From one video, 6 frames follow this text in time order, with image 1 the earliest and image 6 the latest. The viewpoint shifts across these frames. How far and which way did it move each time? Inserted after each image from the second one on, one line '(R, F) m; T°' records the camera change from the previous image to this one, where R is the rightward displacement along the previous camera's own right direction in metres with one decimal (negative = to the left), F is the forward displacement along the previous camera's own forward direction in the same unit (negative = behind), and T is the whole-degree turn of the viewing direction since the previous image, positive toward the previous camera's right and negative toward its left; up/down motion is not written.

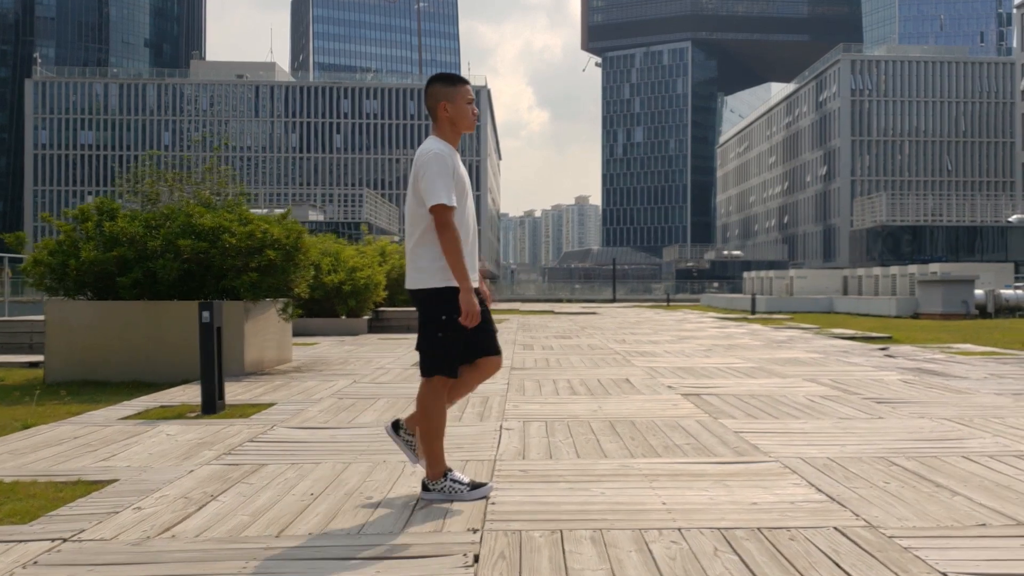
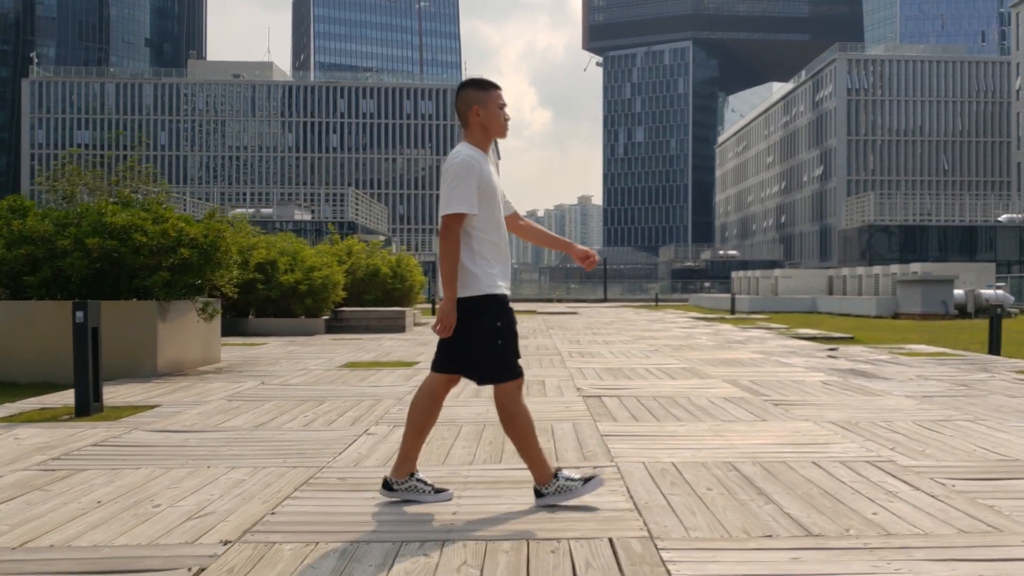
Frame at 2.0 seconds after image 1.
(+0.9, +0.2) m; 0°
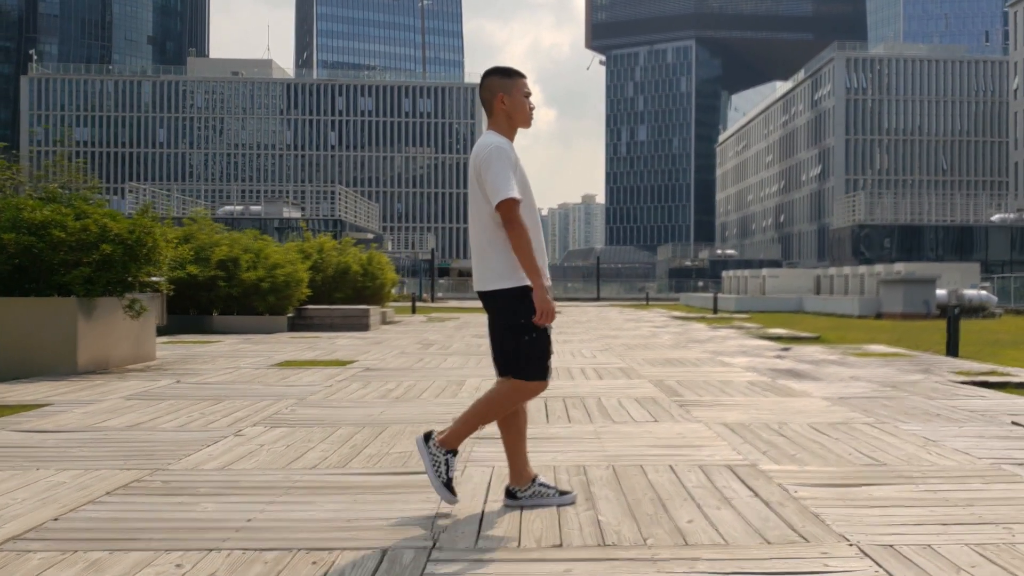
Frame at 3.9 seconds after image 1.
(+0.8, +0.2) m; 0°
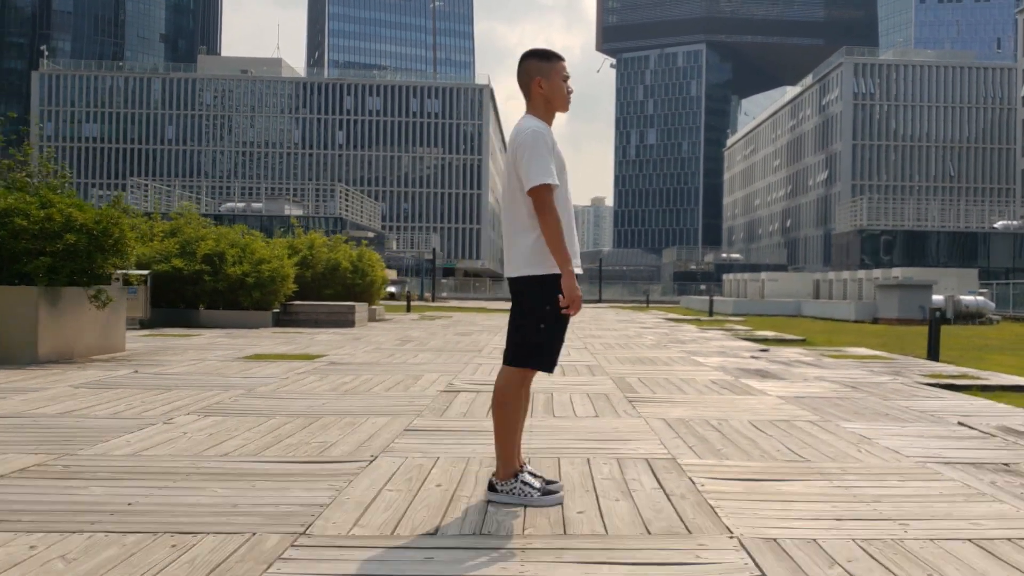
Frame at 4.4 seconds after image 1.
(+0.5, +0.1) m; 0°
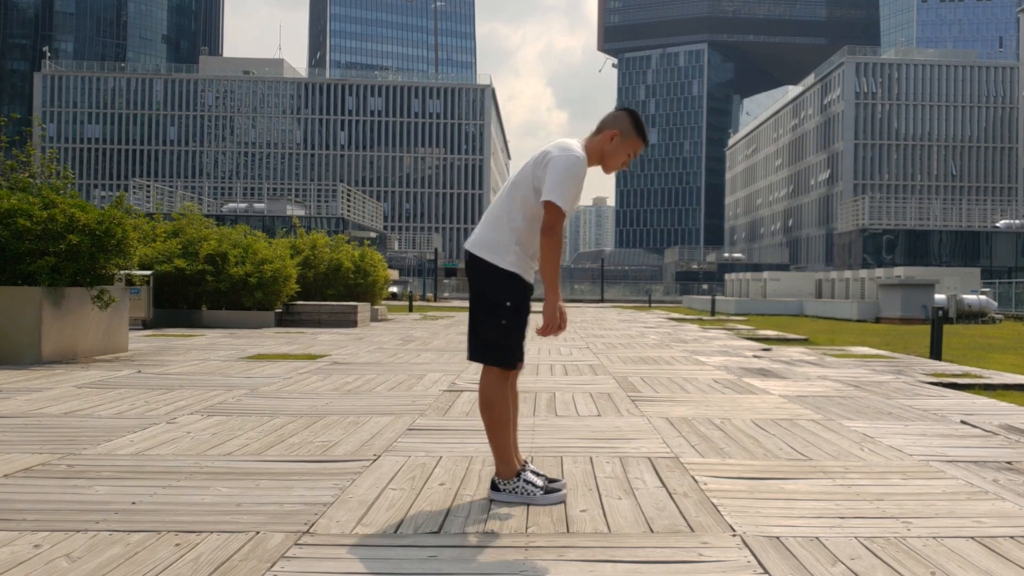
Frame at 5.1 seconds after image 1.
(0.0, 0.0) m; 0°
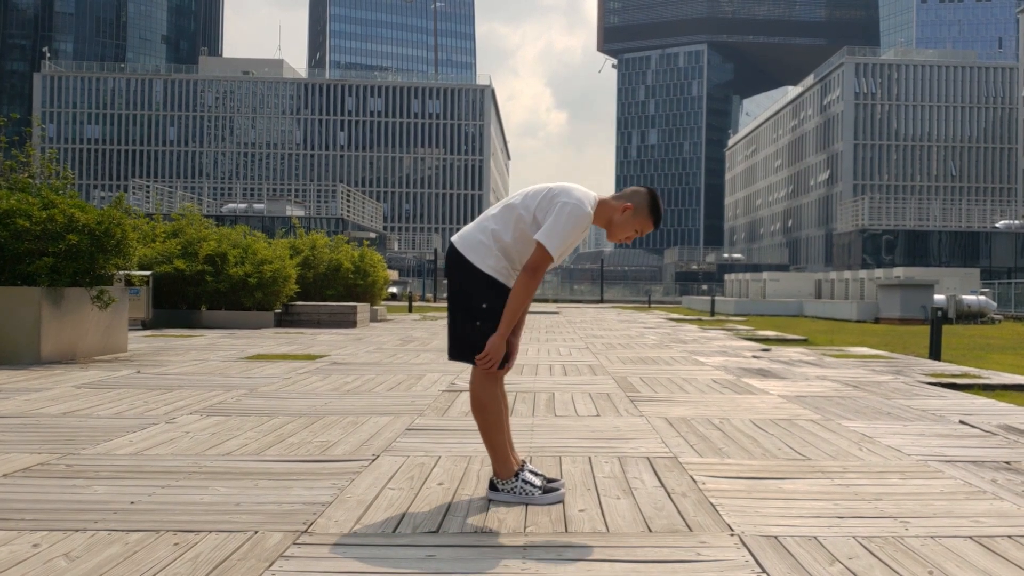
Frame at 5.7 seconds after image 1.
(0.0, 0.0) m; 0°
